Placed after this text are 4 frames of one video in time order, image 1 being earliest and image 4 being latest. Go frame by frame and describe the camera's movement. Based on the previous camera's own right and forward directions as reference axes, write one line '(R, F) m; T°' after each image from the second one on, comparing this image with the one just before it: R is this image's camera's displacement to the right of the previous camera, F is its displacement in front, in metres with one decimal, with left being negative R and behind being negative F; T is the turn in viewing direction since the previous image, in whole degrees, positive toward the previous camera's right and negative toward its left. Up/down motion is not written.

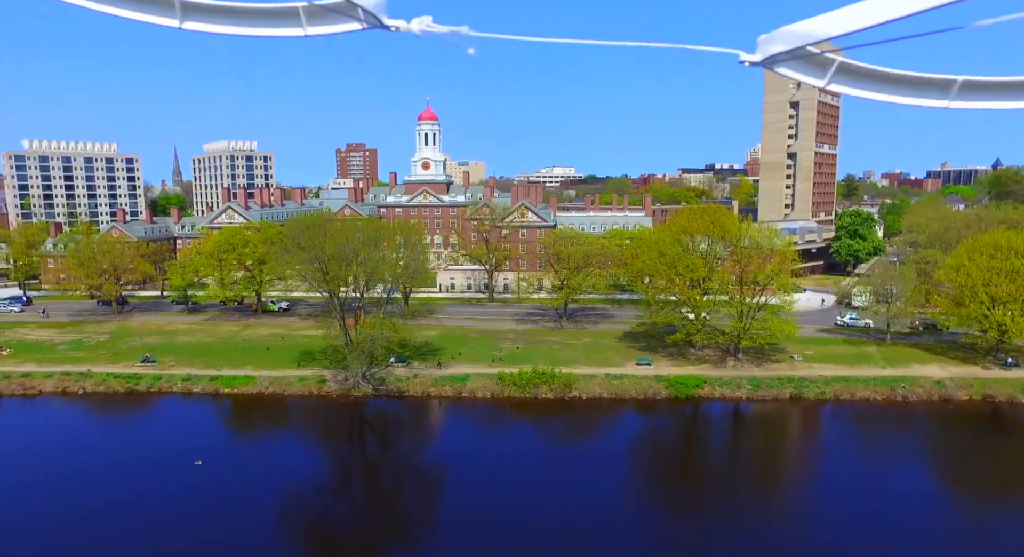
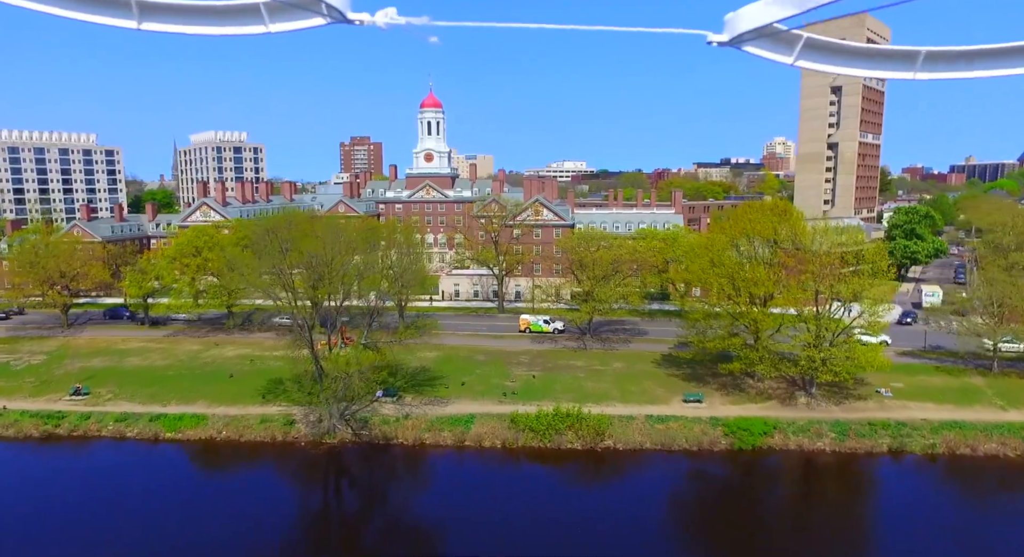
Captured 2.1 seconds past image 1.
(-0.4, +8.5) m; -1°
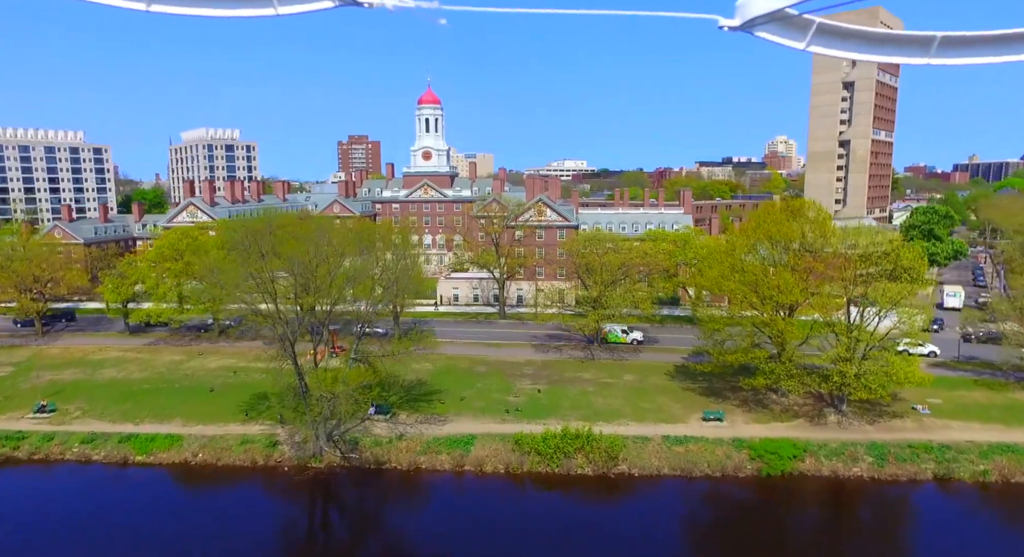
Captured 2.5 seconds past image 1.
(-0.2, +2.8) m; 0°
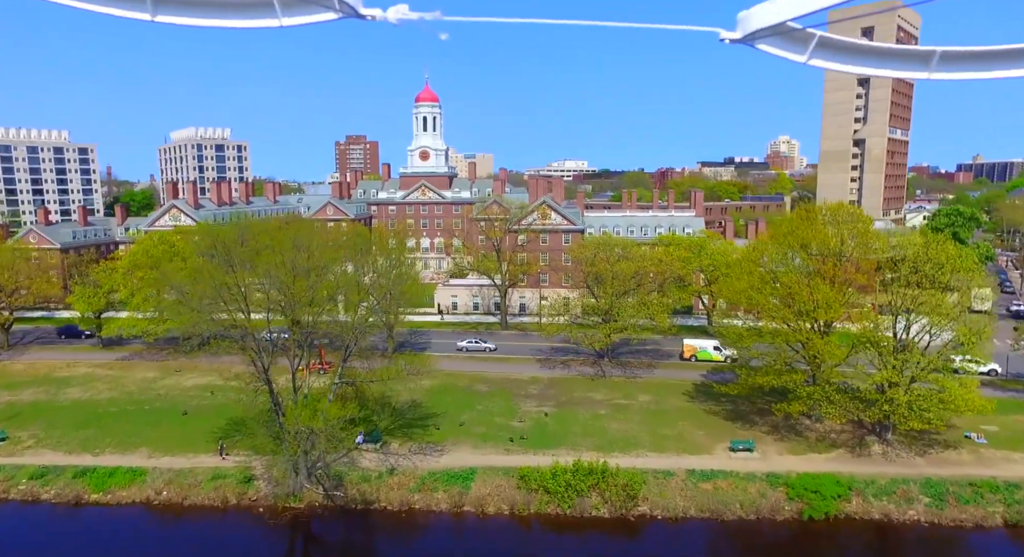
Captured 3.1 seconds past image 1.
(-0.2, +3.4) m; 0°
